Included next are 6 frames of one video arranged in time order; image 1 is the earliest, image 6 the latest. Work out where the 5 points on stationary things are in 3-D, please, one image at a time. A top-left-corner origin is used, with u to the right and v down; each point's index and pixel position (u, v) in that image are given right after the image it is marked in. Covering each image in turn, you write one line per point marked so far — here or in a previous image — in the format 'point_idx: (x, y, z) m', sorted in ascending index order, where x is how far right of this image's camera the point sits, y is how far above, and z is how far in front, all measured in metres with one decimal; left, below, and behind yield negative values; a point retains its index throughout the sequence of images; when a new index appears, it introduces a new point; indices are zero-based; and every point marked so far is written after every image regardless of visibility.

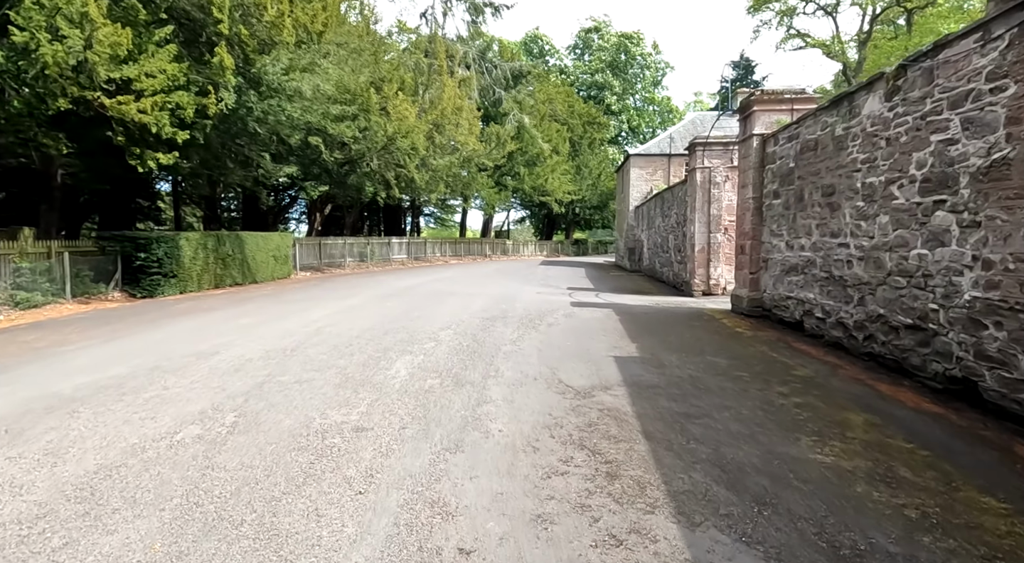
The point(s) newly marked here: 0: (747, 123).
0: (+4.1, +2.8, +11.1) m
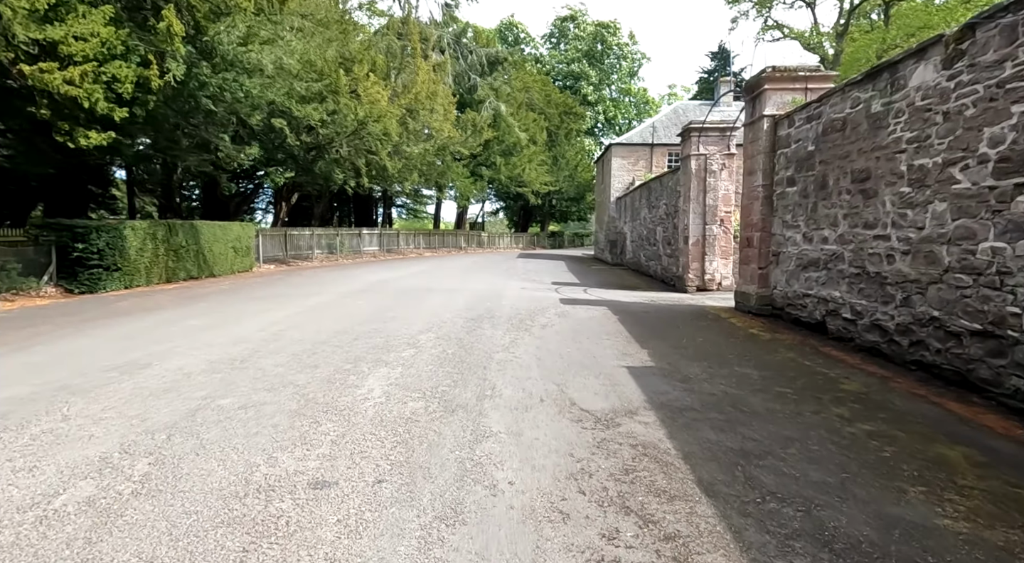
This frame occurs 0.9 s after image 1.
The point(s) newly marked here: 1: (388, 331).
0: (+3.9, +2.8, +10.2) m
1: (-1.5, -0.6, +7.8) m
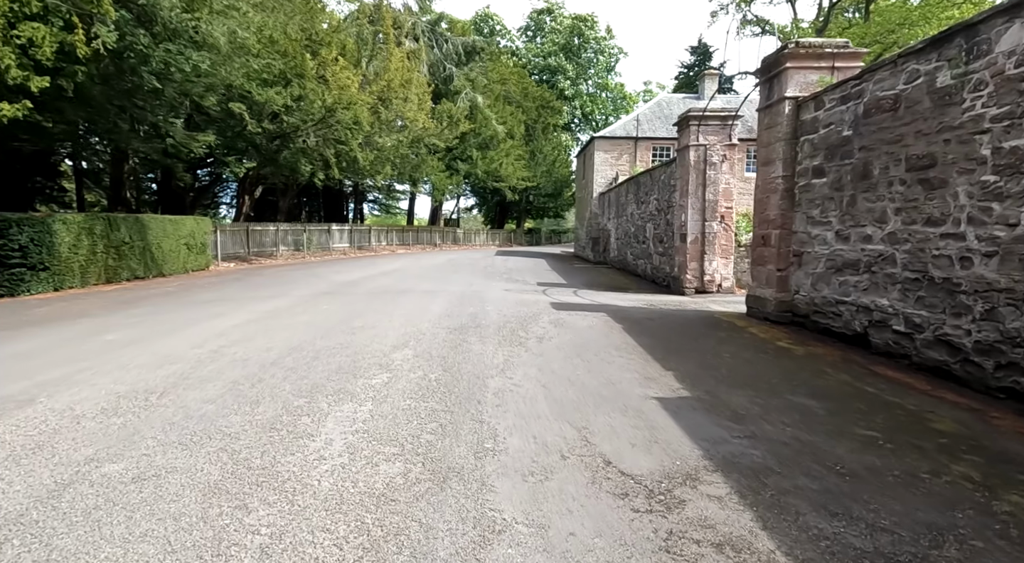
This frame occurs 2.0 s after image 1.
0: (+3.7, +2.8, +9.0) m
1: (-1.6, -0.7, +6.4) m
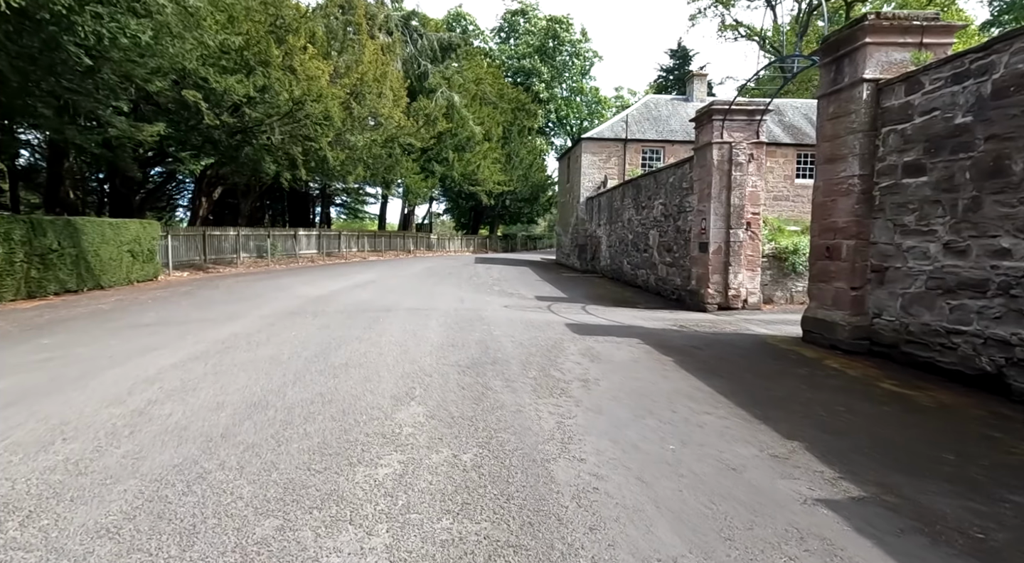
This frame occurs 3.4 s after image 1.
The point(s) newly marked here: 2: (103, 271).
0: (+4.0, +2.6, +7.5) m
1: (-1.2, -0.9, +4.7) m
2: (-8.4, +0.2, +13.0) m
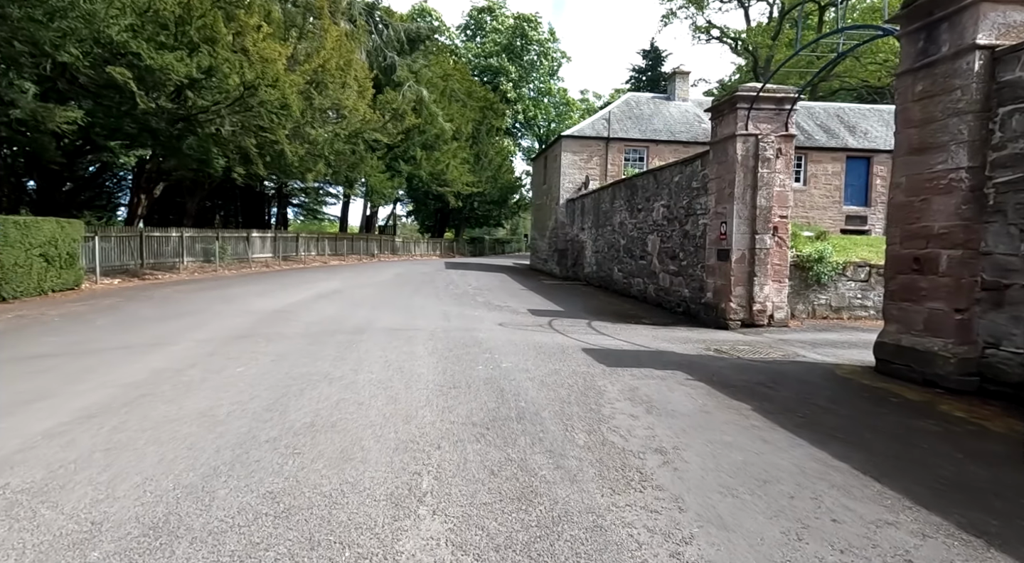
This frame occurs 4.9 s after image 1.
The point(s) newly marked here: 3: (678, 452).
0: (+4.1, +2.4, +6.0) m
1: (-0.9, -1.0, +2.8) m
2: (-8.6, 0.0, +10.7) m
3: (+1.0, -1.0, +3.8) m
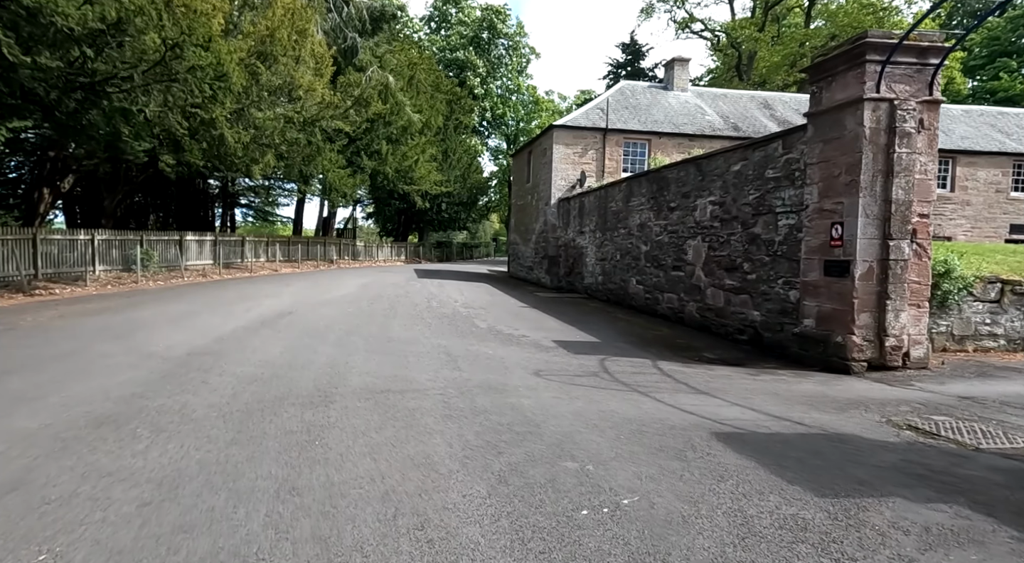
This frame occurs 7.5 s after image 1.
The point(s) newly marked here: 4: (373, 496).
0: (+4.8, +2.1, +3.1) m
1: (0.0, -1.3, -0.5) m
2: (-8.2, -0.3, +6.9) m
3: (+1.8, -1.3, +0.7) m
4: (-0.7, -1.1, +3.1) m
